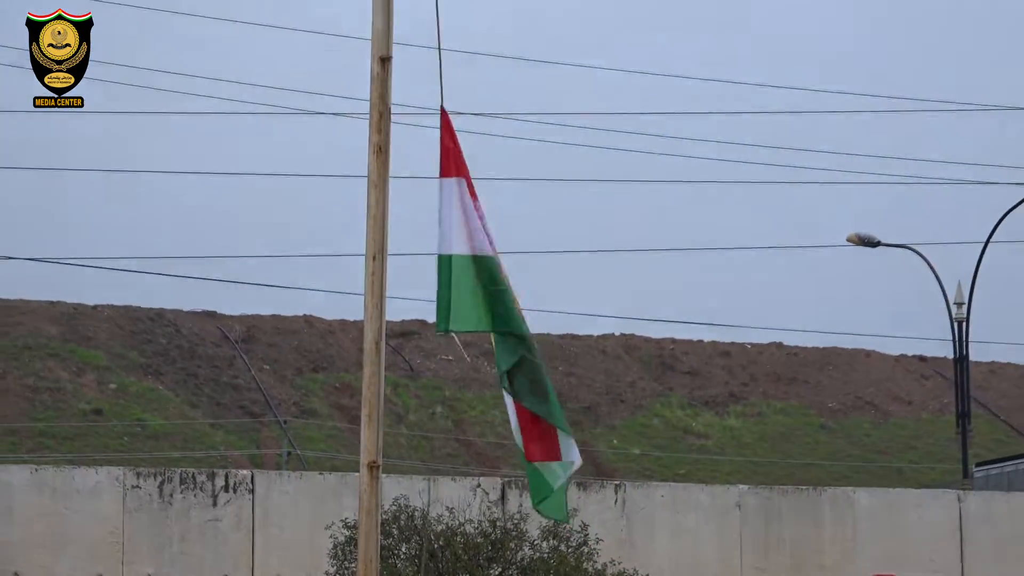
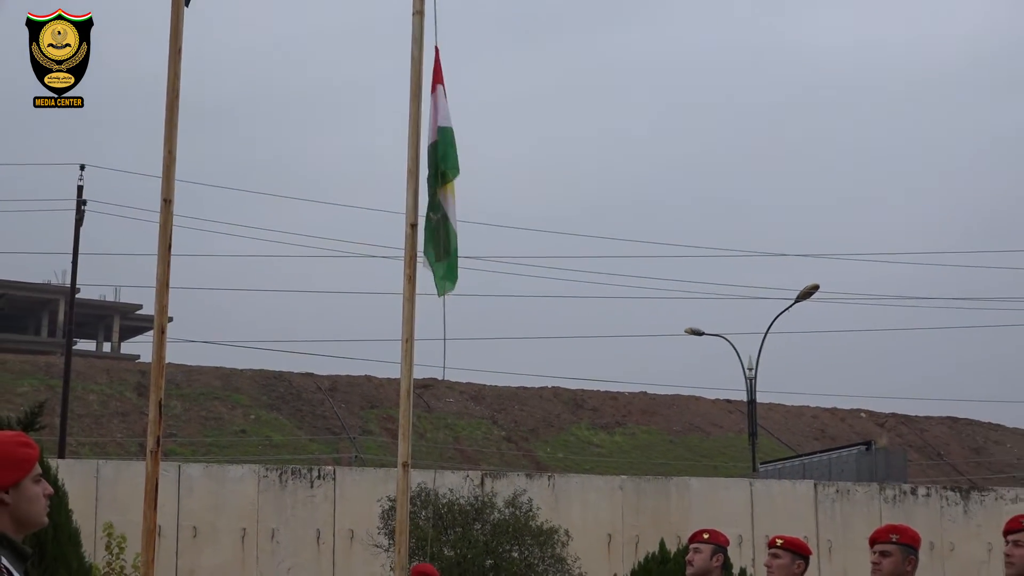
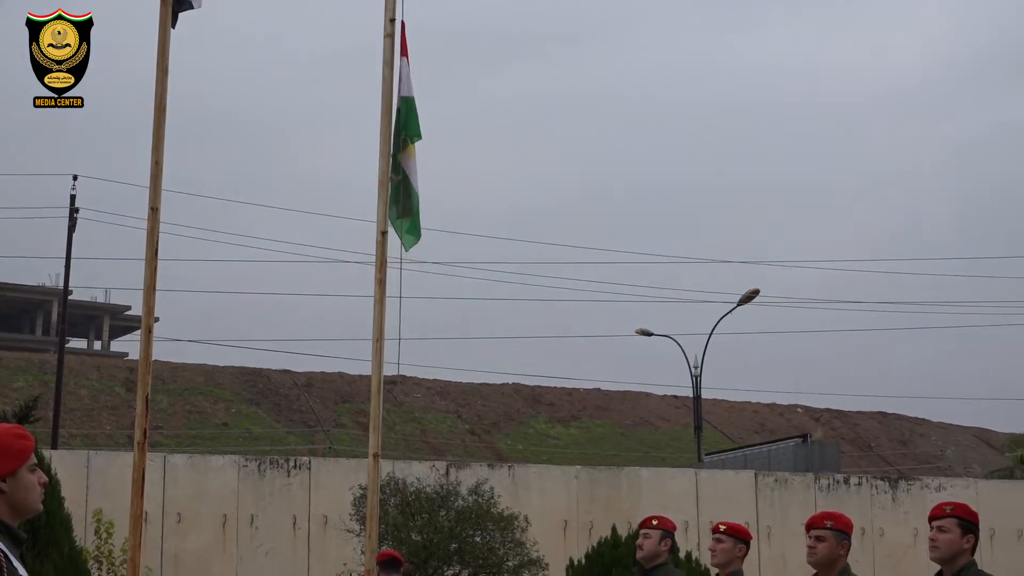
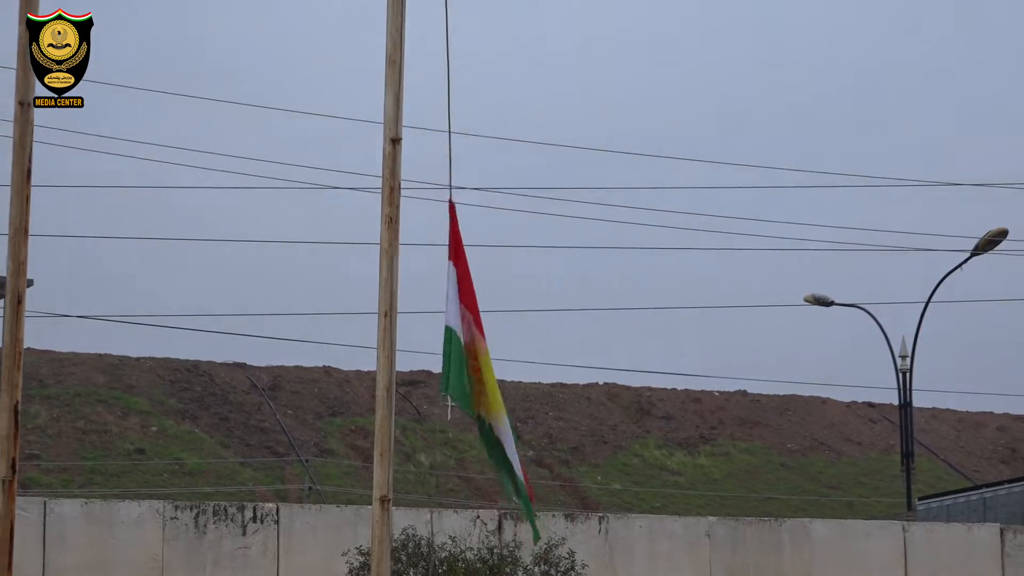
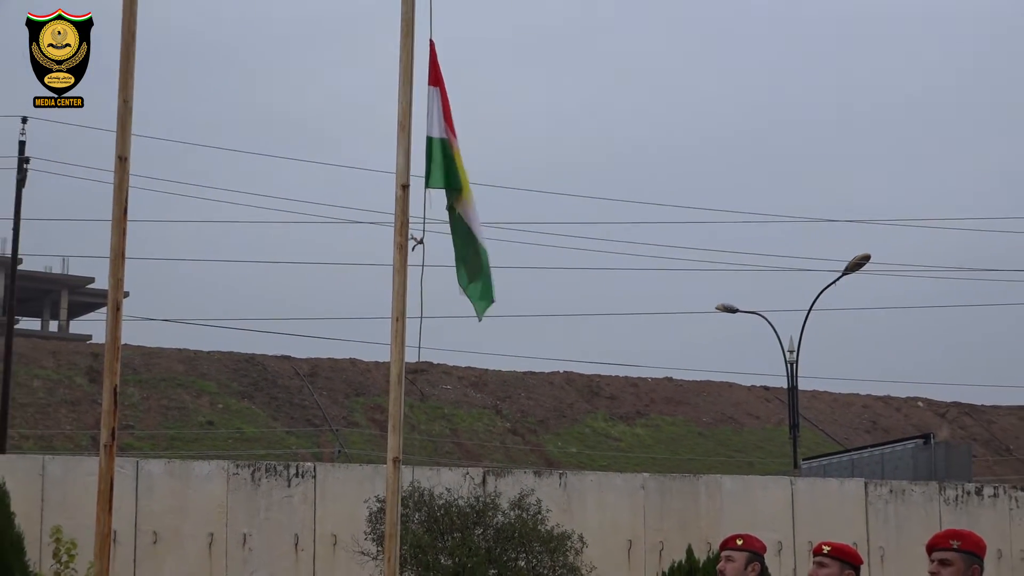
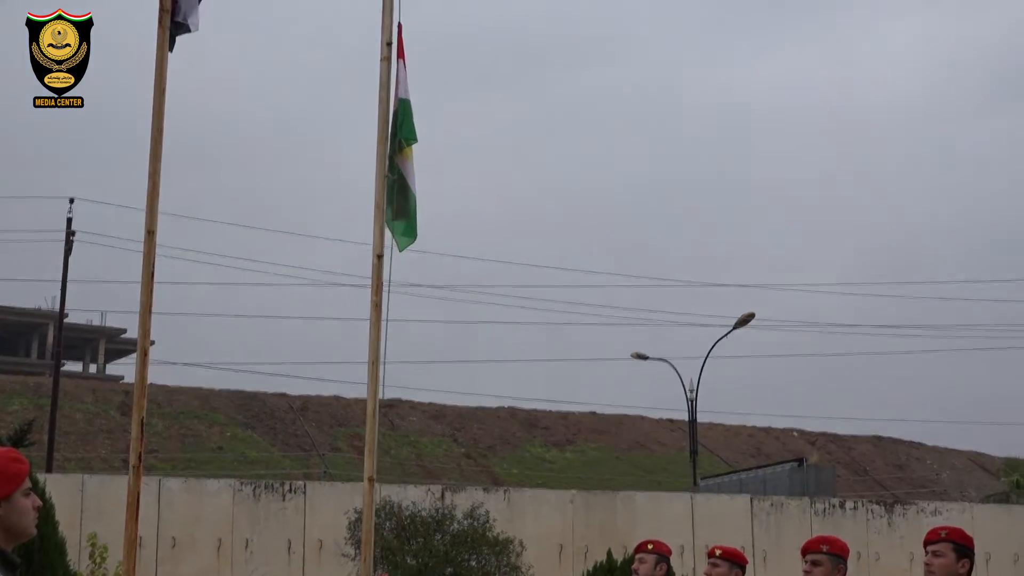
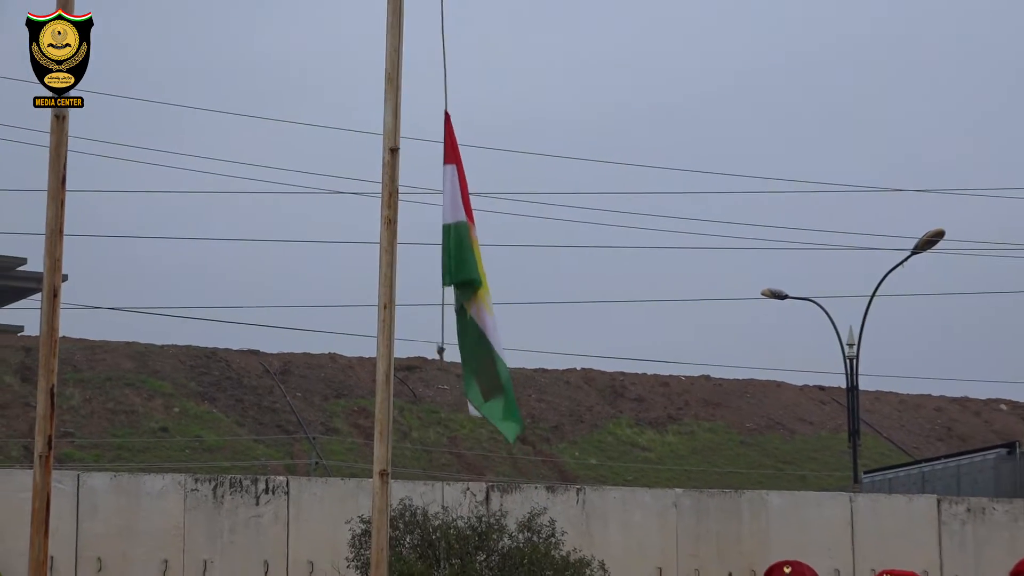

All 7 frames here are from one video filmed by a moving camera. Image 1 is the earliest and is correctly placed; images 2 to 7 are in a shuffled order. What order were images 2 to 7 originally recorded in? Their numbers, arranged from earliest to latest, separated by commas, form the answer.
4, 7, 5, 2, 3, 6
